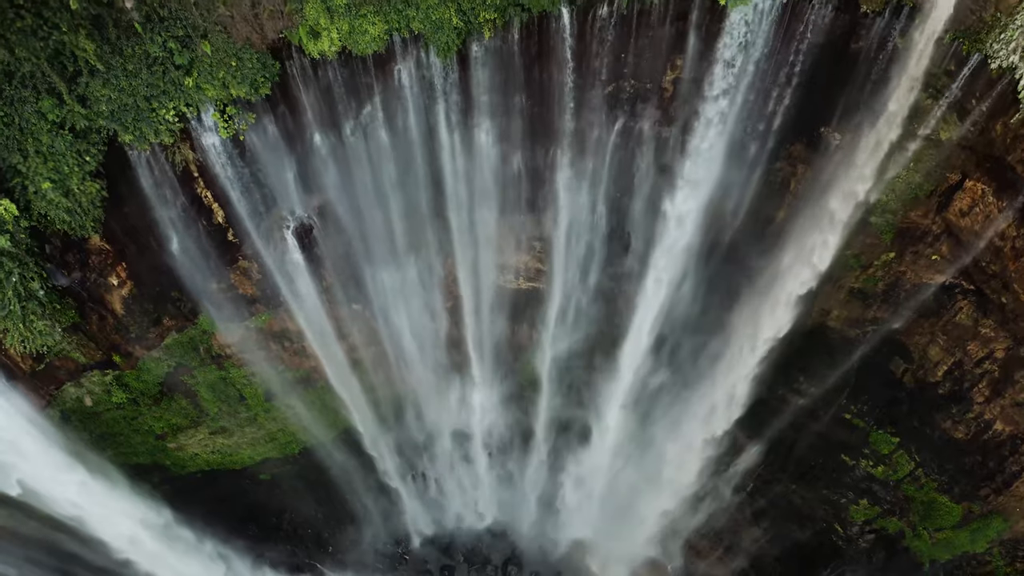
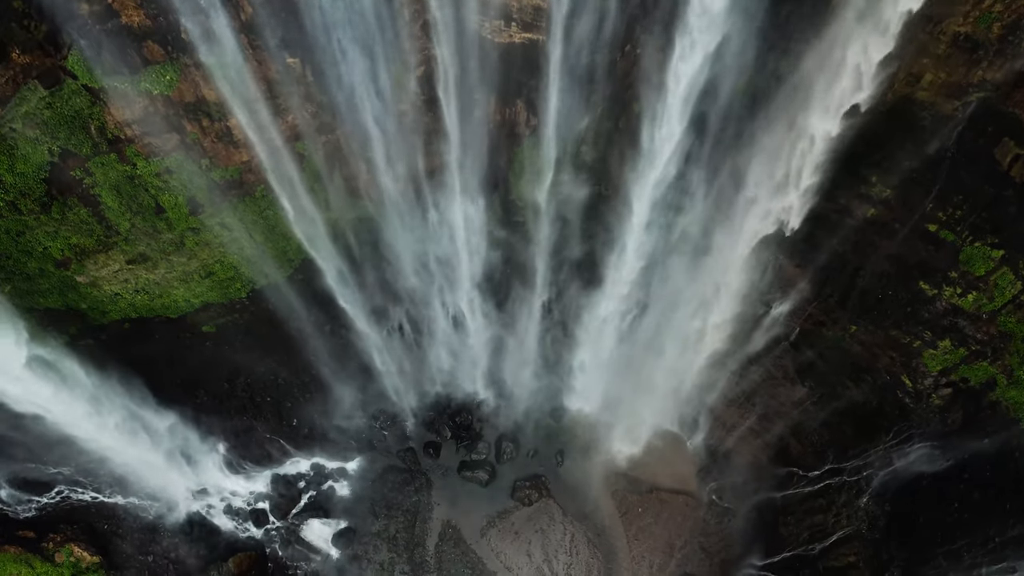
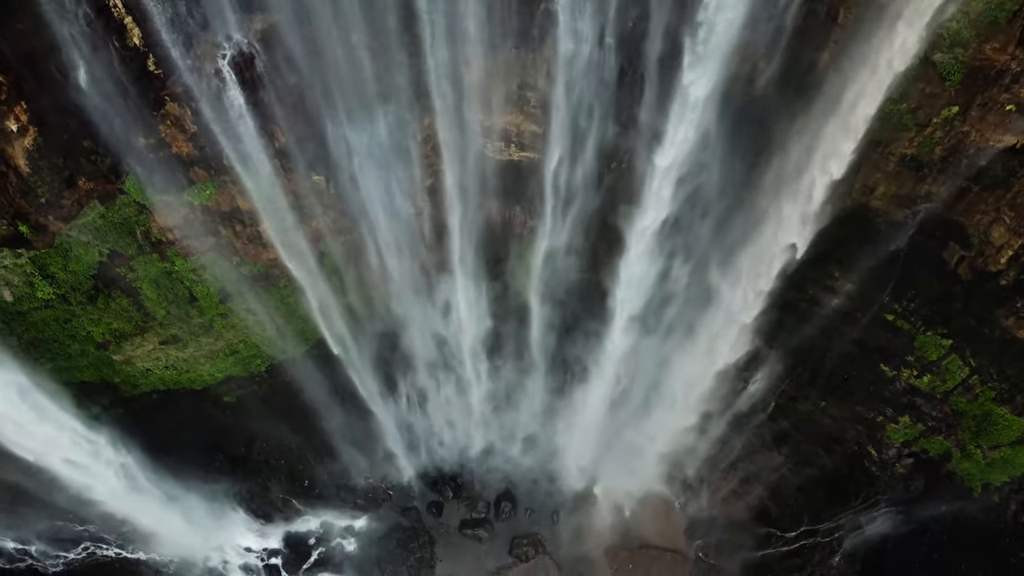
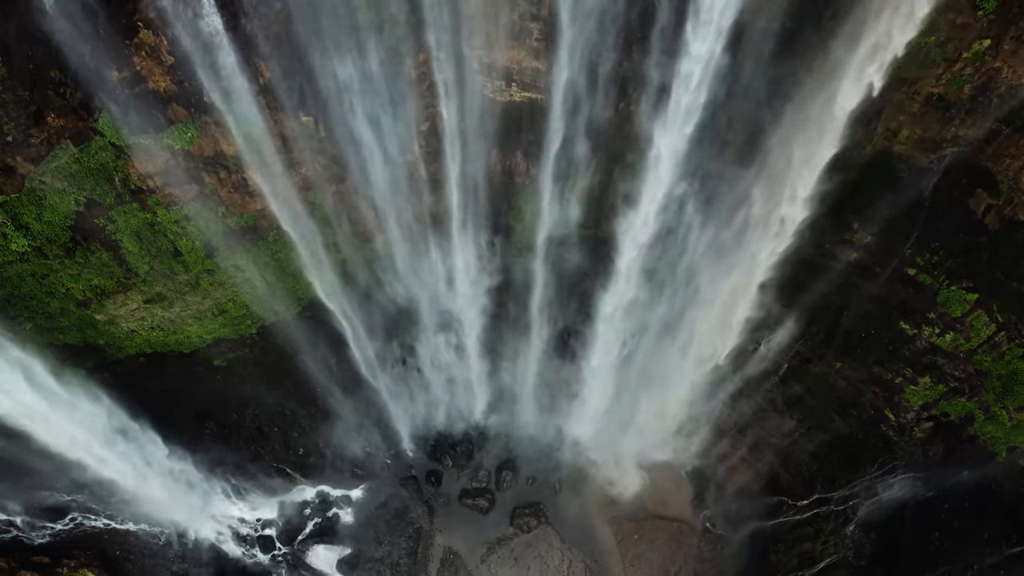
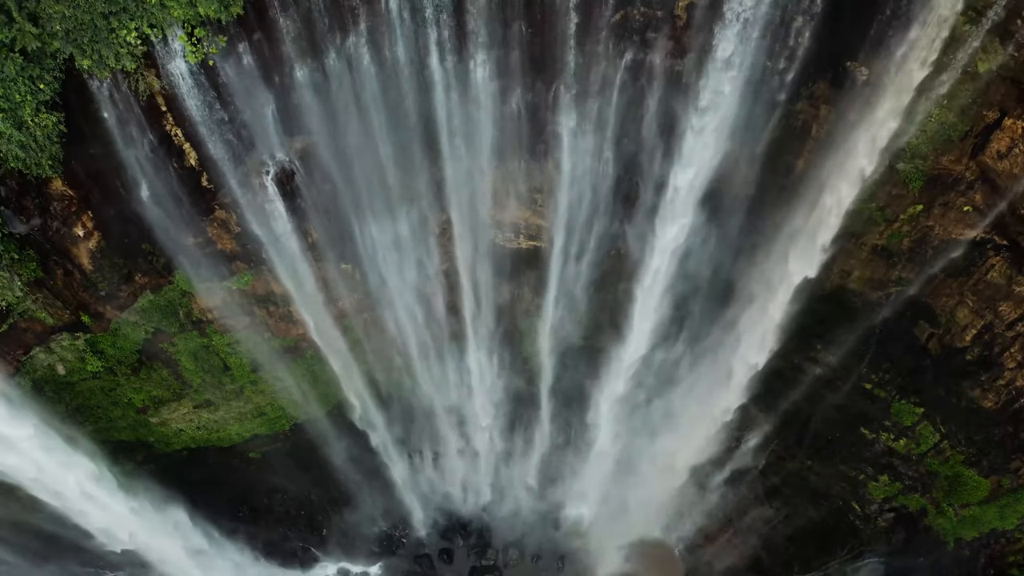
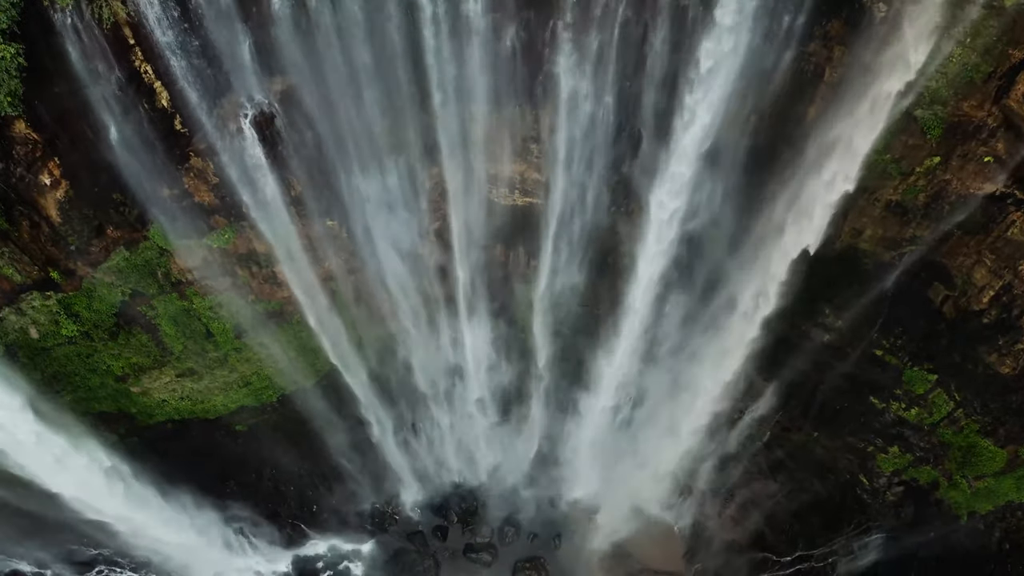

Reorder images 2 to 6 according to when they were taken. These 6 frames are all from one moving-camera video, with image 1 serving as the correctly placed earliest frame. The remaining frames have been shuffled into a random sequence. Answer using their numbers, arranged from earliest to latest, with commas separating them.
5, 6, 3, 4, 2
